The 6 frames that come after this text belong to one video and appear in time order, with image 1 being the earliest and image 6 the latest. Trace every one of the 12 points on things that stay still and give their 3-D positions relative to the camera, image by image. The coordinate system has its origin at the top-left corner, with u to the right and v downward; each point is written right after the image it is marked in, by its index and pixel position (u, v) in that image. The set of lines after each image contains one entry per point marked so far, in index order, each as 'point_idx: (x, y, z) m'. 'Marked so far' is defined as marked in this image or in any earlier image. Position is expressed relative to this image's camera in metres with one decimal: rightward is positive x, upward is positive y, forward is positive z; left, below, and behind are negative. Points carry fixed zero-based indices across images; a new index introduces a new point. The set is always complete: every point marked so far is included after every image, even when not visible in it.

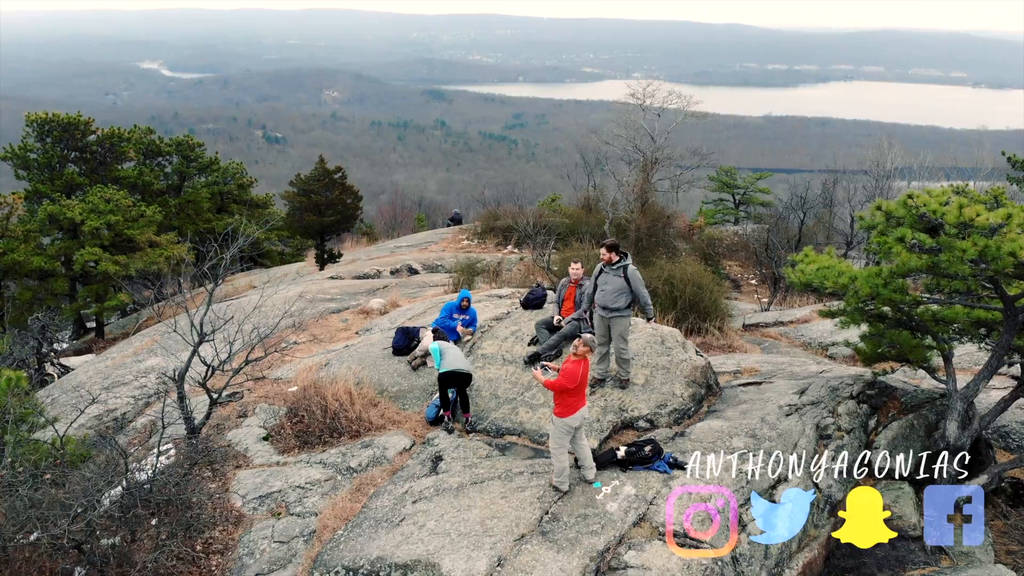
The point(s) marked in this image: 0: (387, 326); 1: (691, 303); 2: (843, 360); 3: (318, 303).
0: (-1.2, -0.4, +7.8) m
1: (+2.1, -0.2, +9.5) m
2: (+3.6, -0.8, +8.7) m
3: (-2.1, -0.2, +8.8) m
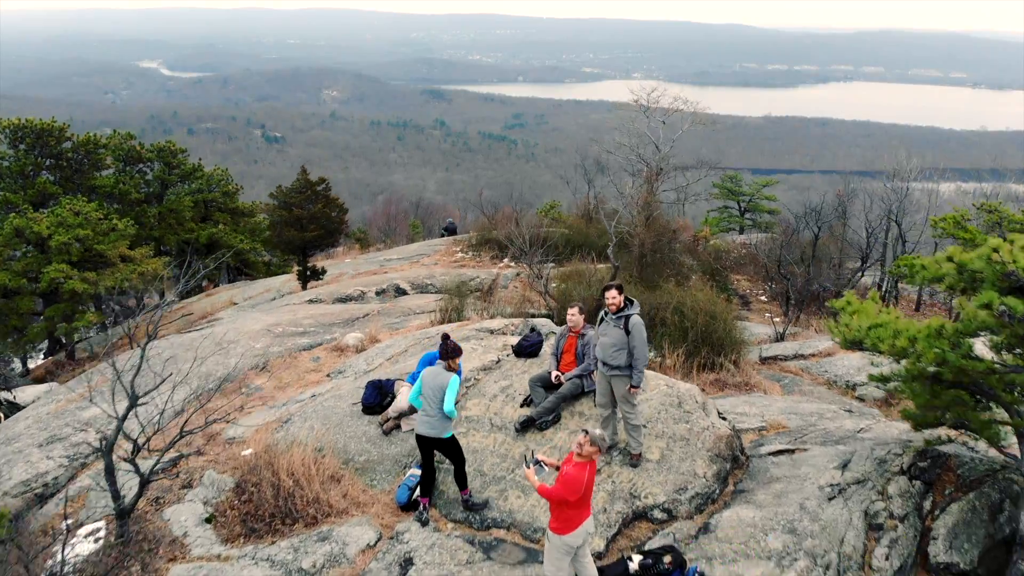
0: (-1.3, -0.7, +6.9) m
1: (+2.1, -0.5, +8.6) m
2: (+3.5, -1.1, +7.8) m
3: (-2.2, -0.5, +7.9) m
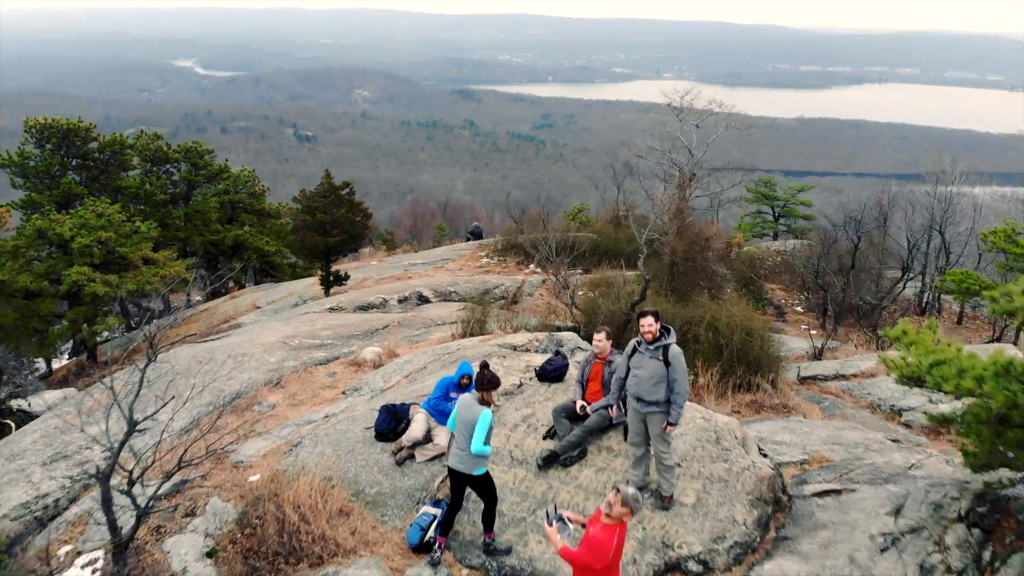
0: (-1.1, -0.8, +6.5) m
1: (+2.3, -0.7, +8.2) m
2: (+3.7, -1.3, +7.3) m
3: (-2.0, -0.6, +7.6) m
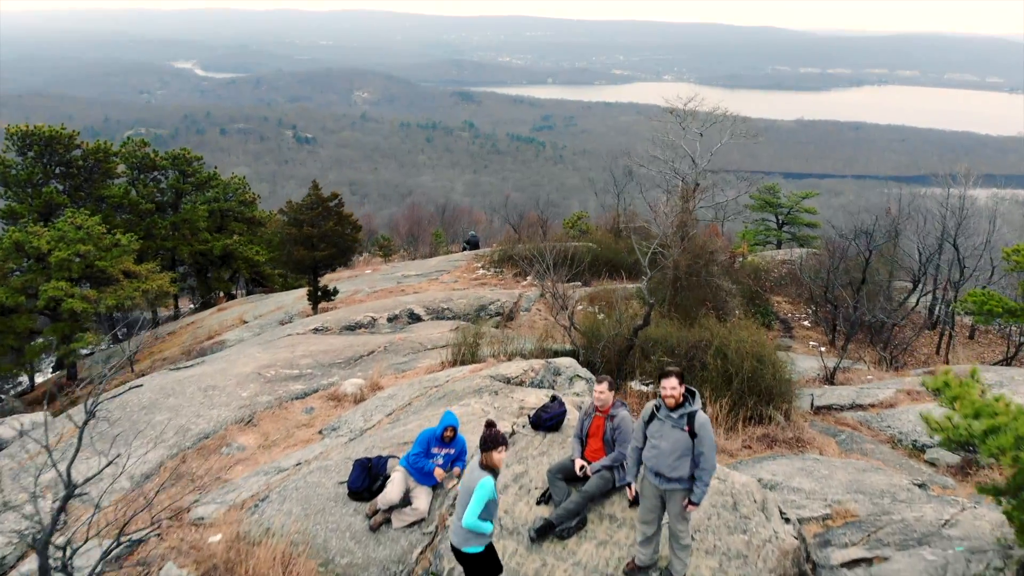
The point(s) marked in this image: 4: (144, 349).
0: (-1.2, -1.0, +6.0) m
1: (+2.3, -0.9, +7.6) m
2: (+3.7, -1.5, +6.7) m
3: (-2.0, -0.8, +7.0) m
4: (-6.5, -1.1, +14.2) m
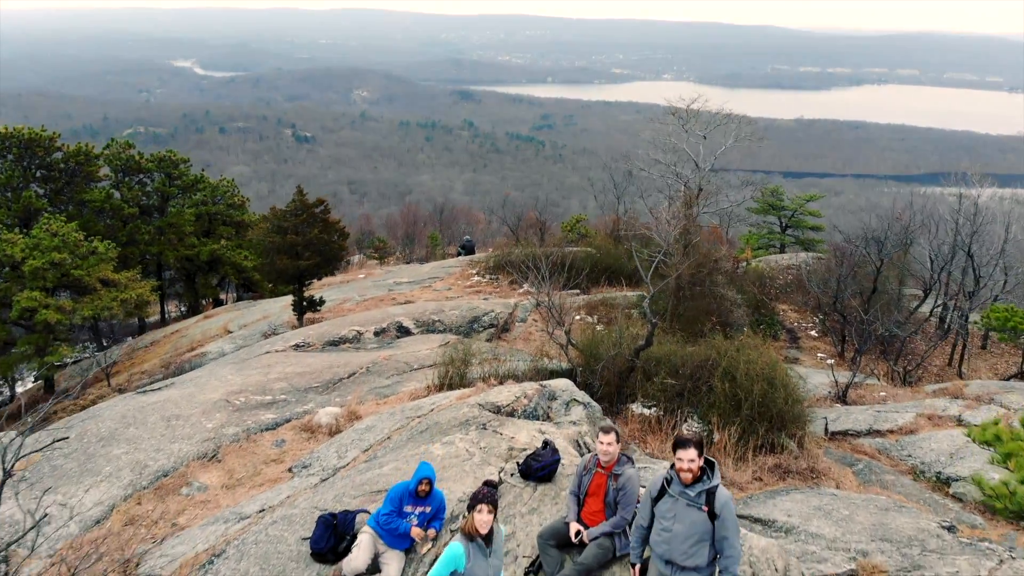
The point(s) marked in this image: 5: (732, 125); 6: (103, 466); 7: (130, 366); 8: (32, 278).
0: (-1.2, -1.2, +5.4) m
1: (+2.2, -1.1, +7.1) m
2: (+3.6, -1.7, +6.2) m
3: (-2.1, -1.0, +6.5) m
4: (-6.6, -1.3, +13.6) m
5: (+5.2, +3.8, +18.7) m
6: (-2.9, -1.3, +5.8) m
7: (-6.4, -1.3, +13.4) m
8: (-7.3, +0.2, +12.2) m
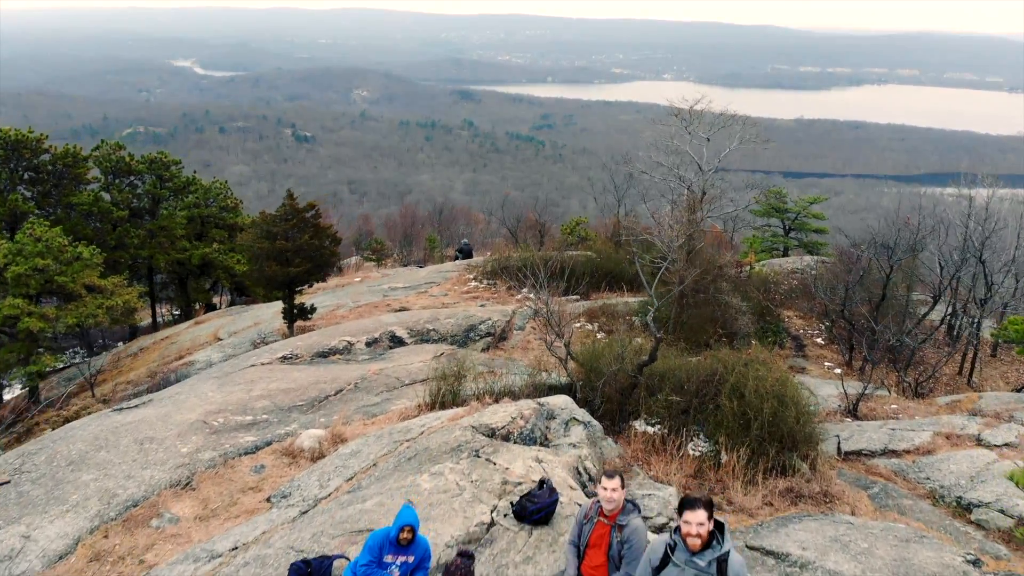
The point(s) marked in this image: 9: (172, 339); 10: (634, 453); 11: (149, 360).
0: (-1.3, -1.3, +5.1) m
1: (+2.2, -1.2, +6.7) m
2: (+3.5, -1.8, +5.8) m
3: (-2.1, -1.1, +6.1) m
4: (-6.7, -1.4, +13.2) m
5: (+5.1, +3.7, +18.4) m
6: (-3.0, -1.4, +5.4) m
7: (-6.5, -1.4, +13.1) m
8: (-7.4, +0.1, +11.8) m
9: (-6.3, -1.0, +14.9) m
10: (+1.0, -1.4, +6.8) m
11: (-6.2, -1.2, +13.7) m
